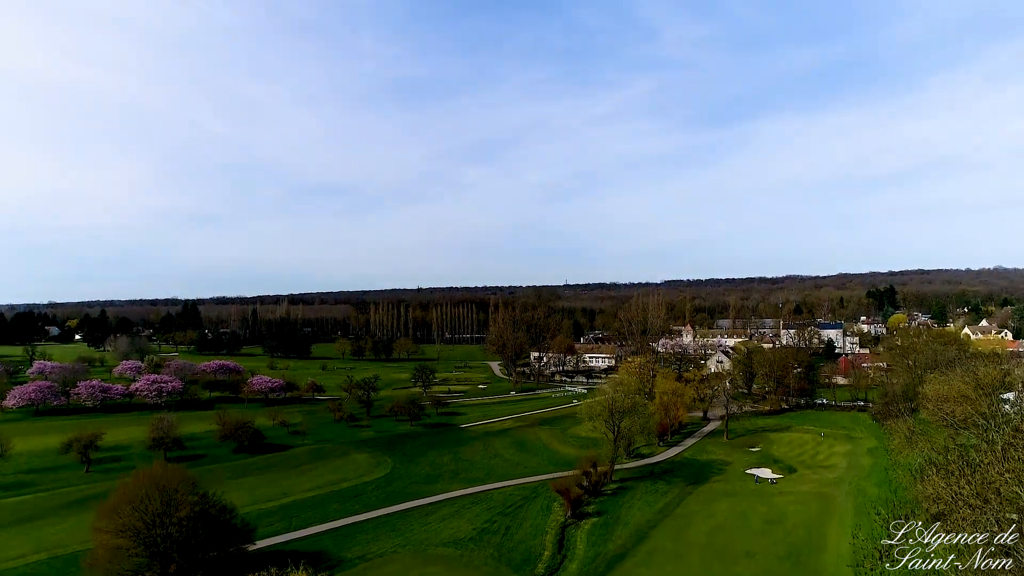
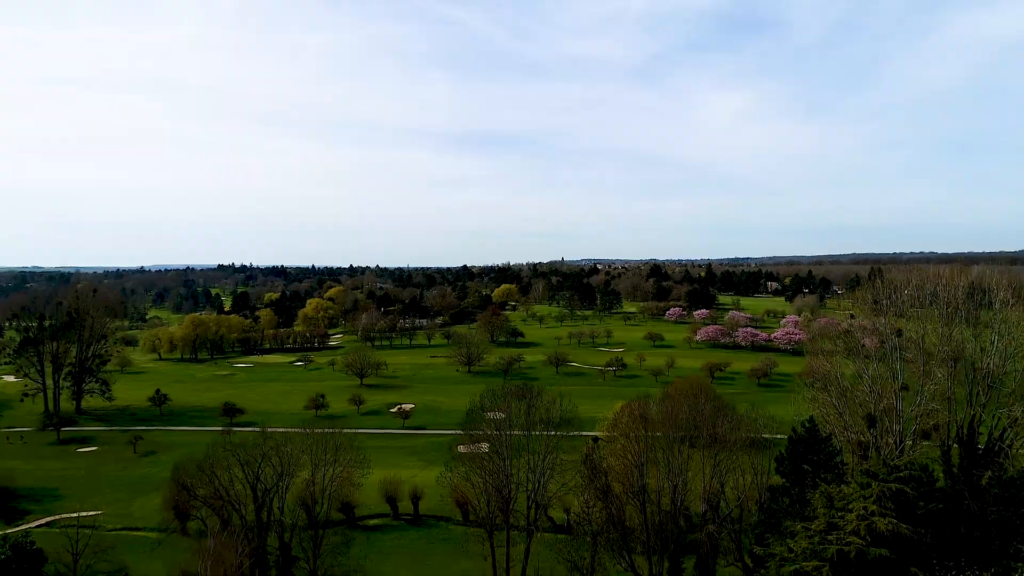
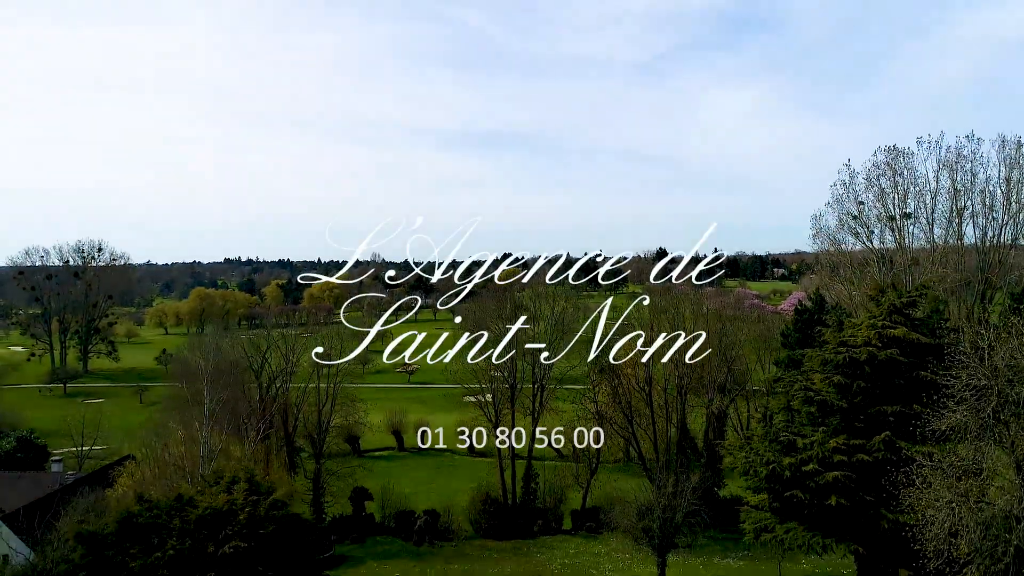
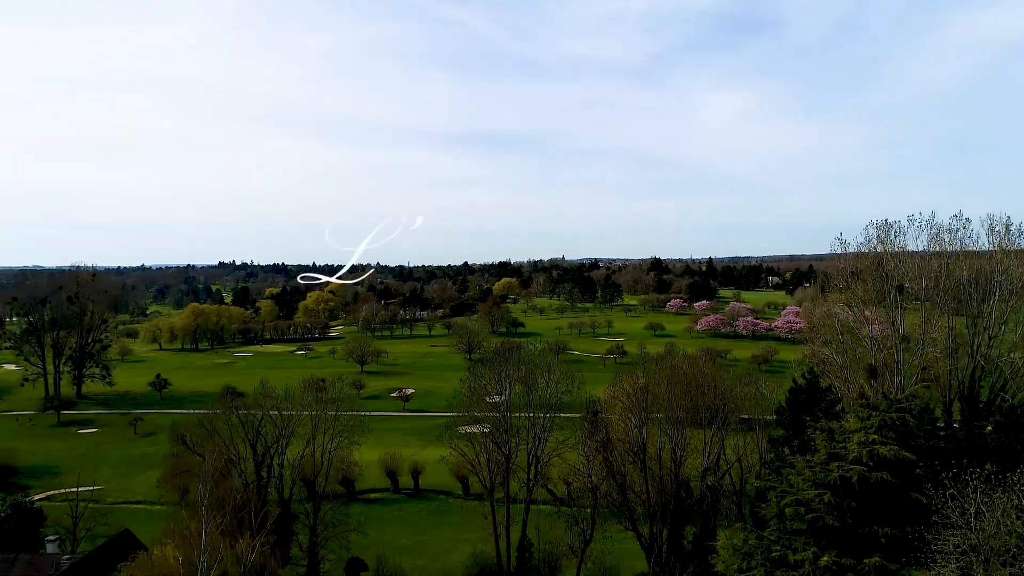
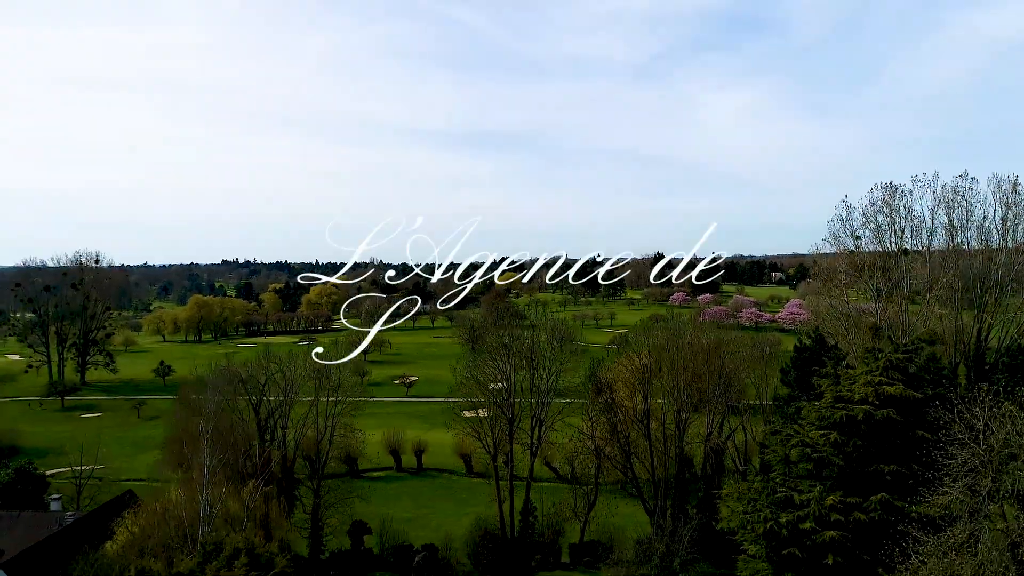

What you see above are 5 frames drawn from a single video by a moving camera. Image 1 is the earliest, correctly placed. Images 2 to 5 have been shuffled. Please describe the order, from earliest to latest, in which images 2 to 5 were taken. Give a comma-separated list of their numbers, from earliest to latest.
2, 4, 5, 3
